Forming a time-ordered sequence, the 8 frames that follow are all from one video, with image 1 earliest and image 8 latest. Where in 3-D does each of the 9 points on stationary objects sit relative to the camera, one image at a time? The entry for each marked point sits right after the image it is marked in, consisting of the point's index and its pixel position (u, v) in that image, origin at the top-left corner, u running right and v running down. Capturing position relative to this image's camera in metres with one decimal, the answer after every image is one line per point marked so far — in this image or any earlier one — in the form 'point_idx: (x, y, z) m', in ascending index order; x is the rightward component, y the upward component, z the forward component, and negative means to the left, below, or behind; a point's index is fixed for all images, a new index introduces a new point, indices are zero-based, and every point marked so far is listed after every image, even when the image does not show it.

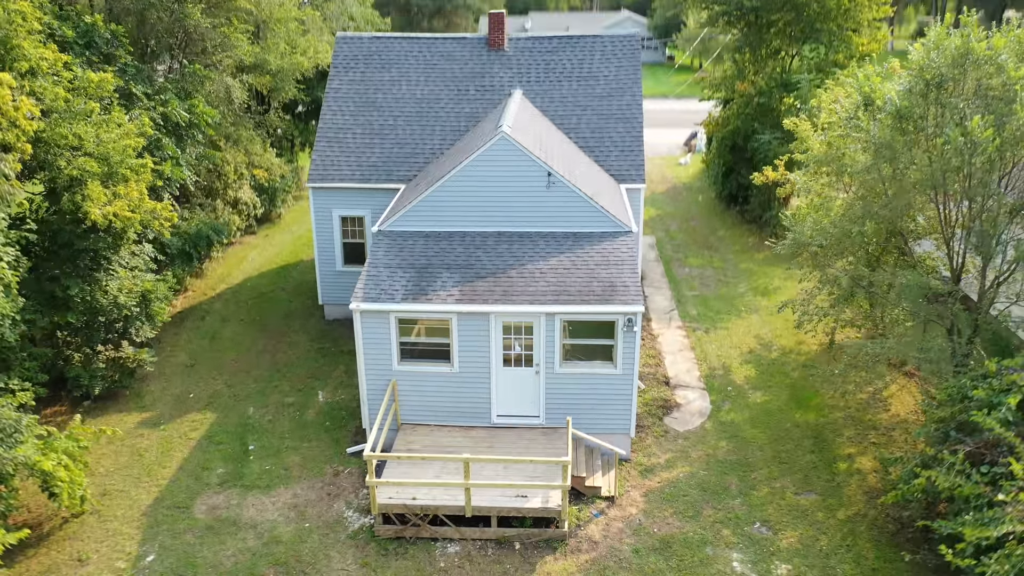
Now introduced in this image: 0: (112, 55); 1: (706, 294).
0: (-7.0, +4.0, +14.4) m
1: (+4.5, -0.1, +19.0) m
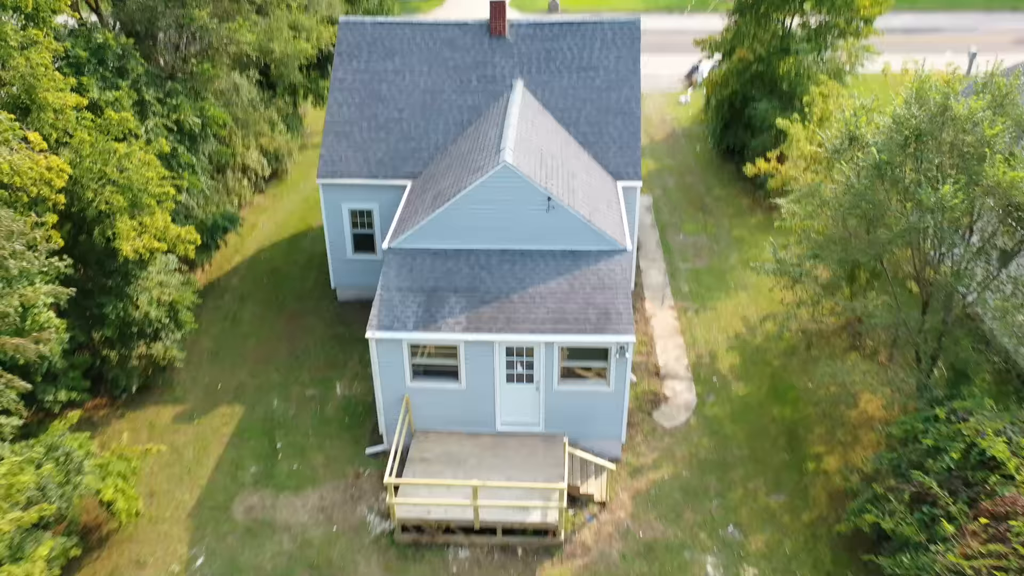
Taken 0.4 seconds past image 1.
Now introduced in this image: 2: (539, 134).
0: (-6.9, +4.0, +14.8) m
1: (+4.5, +0.5, +20.0) m
2: (+0.5, +3.0, +15.5) m
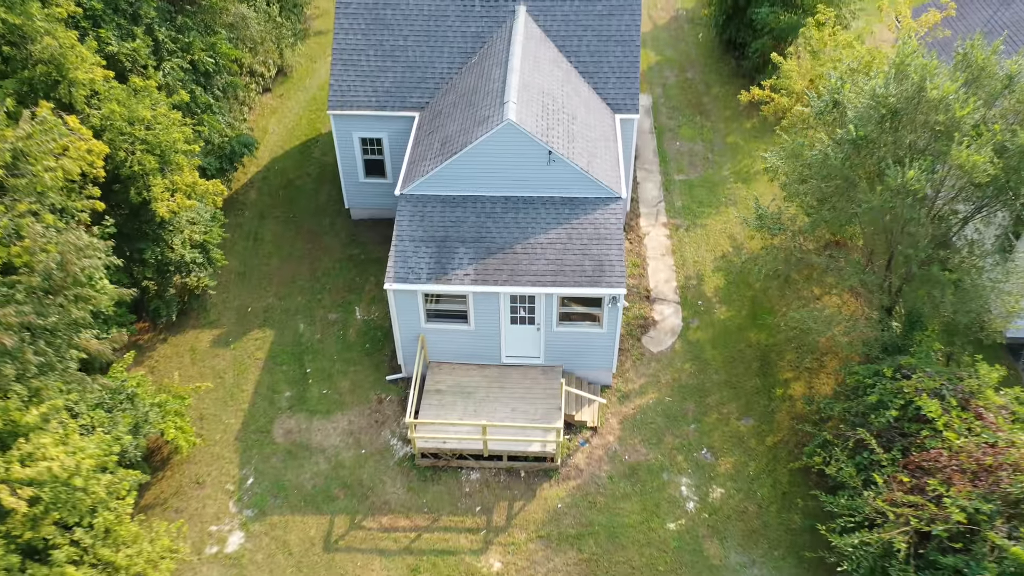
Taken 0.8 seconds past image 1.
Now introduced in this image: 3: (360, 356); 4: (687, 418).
0: (-6.9, +5.0, +15.2) m
1: (+4.6, +2.8, +20.9) m
2: (+0.6, +4.2, +16.1) m
3: (-3.0, -1.3, +16.3) m
4: (+3.2, -2.3, +15.0) m
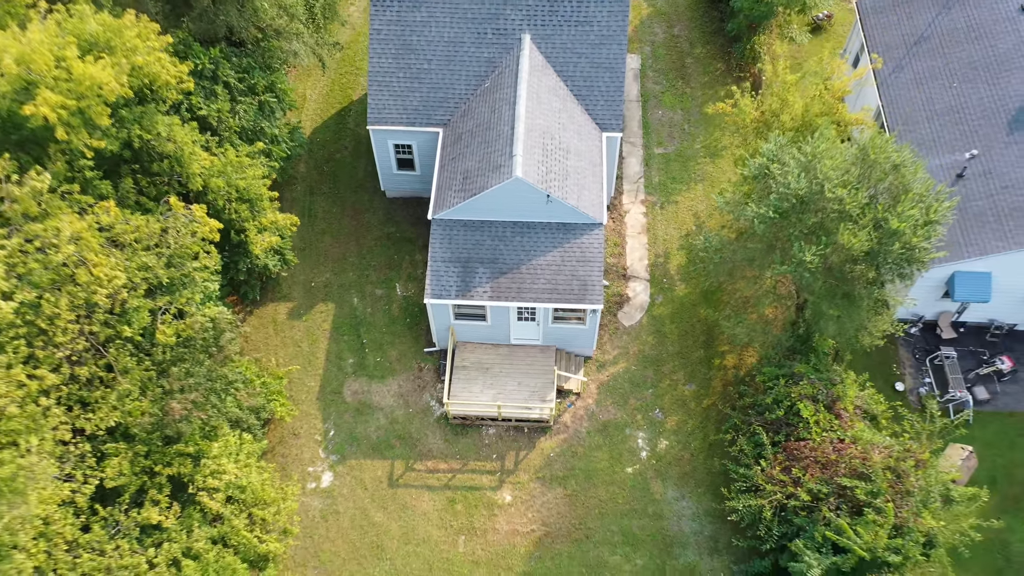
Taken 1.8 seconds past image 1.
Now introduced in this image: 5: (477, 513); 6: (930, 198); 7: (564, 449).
0: (-6.7, +4.9, +18.8) m
1: (+4.7, +4.1, +24.9) m
2: (+0.7, +4.3, +19.8) m
3: (-2.8, -1.0, +21.4) m
4: (+3.3, -2.3, +20.4) m
5: (-0.8, -5.0, +18.7) m
6: (+8.5, +1.8, +17.0) m
7: (+1.2, -3.8, +19.5) m
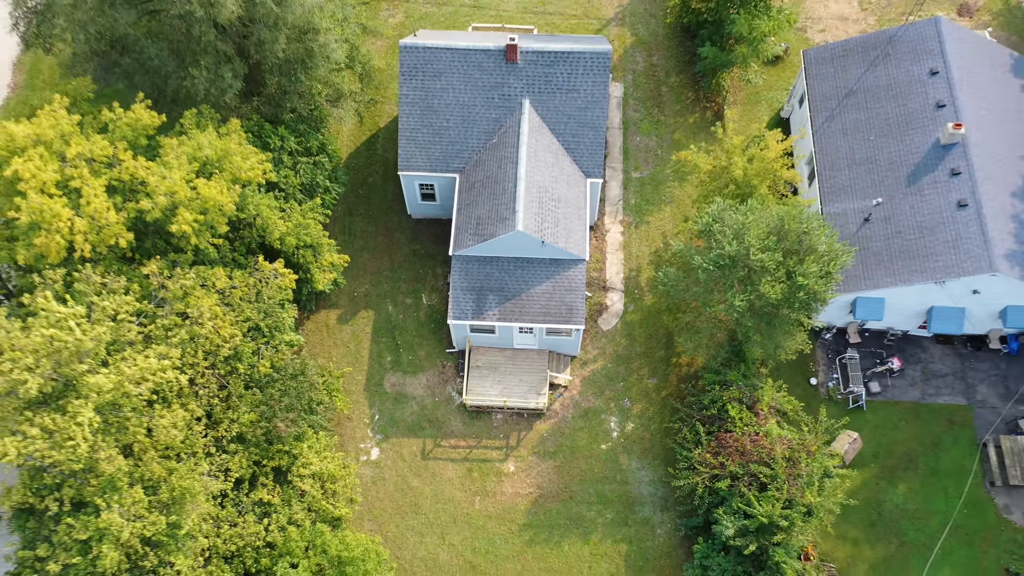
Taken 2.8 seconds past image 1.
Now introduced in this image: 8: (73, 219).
0: (-6.6, +4.1, +23.9) m
1: (+4.8, +4.1, +30.1) m
2: (+0.8, +3.7, +25.0) m
3: (-2.7, -1.4, +27.2) m
4: (+3.4, -2.9, +26.3) m
5: (-0.7, -5.7, +24.9) m
6: (+8.6, +0.9, +22.4) m
7: (+1.3, -4.4, +25.6) m
8: (-9.6, +1.5, +18.2) m
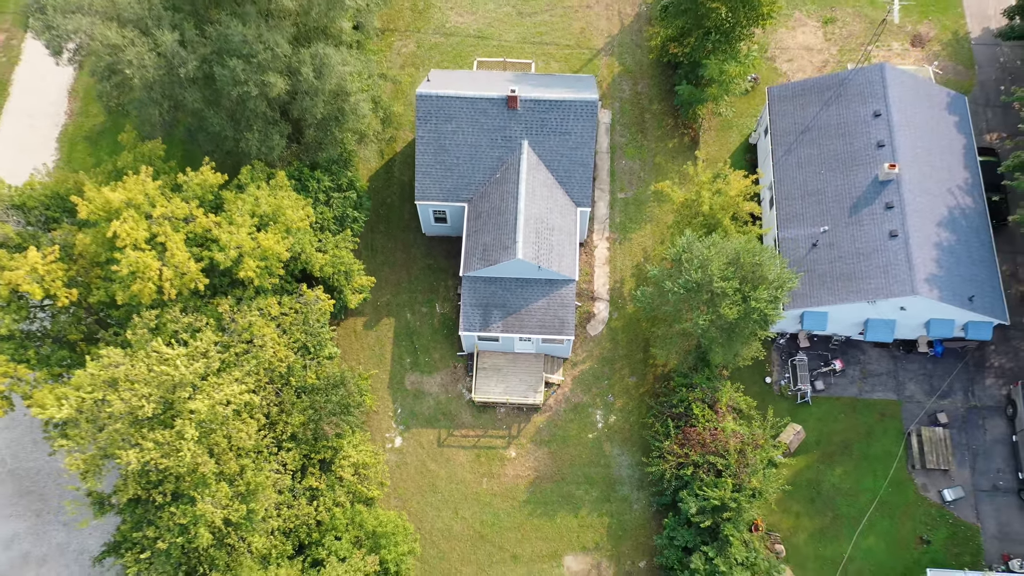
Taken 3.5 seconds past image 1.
0: (-6.6, +3.5, +28.2) m
1: (+4.8, +3.8, +34.4) m
2: (+0.8, +3.1, +29.4) m
3: (-2.7, -1.9, +31.8) m
4: (+3.4, -3.3, +31.0) m
5: (-0.6, -6.3, +29.8) m
6: (+8.7, +0.2, +27.0) m
7: (+1.4, -4.9, +30.4) m
8: (-9.6, +0.5, +22.7) m
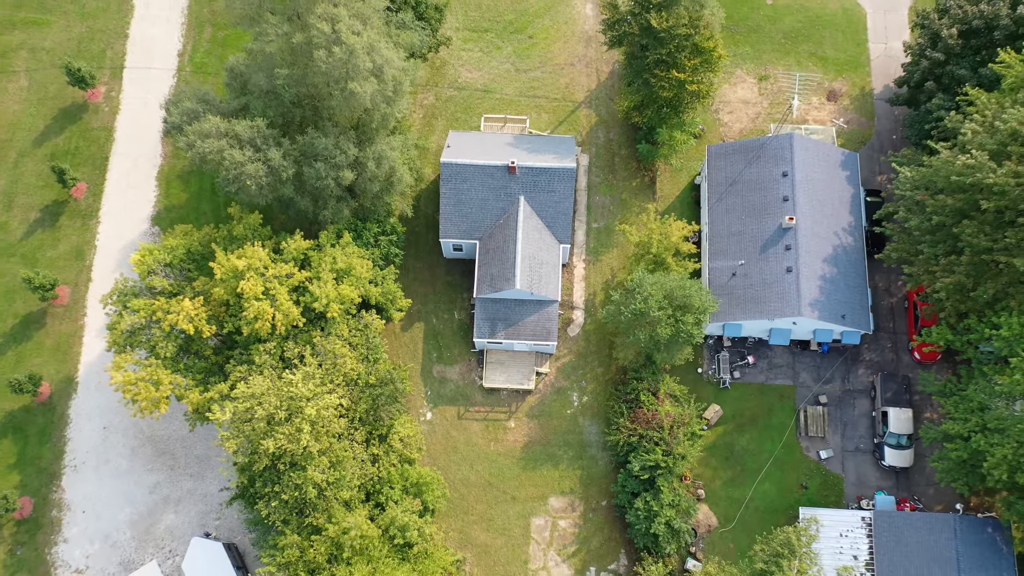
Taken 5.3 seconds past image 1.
0: (-6.6, +2.4, +38.7) m
1: (+4.8, +3.4, +44.8) m
2: (+0.8, +2.2, +39.9) m
3: (-2.7, -2.5, +42.8) m
4: (+3.4, -4.1, +42.2) m
5: (-0.6, -7.1, +41.2) m
6: (+8.7, -0.9, +37.8) m
7: (+1.3, -5.7, +41.7) m
8: (-9.6, -1.1, +33.5) m
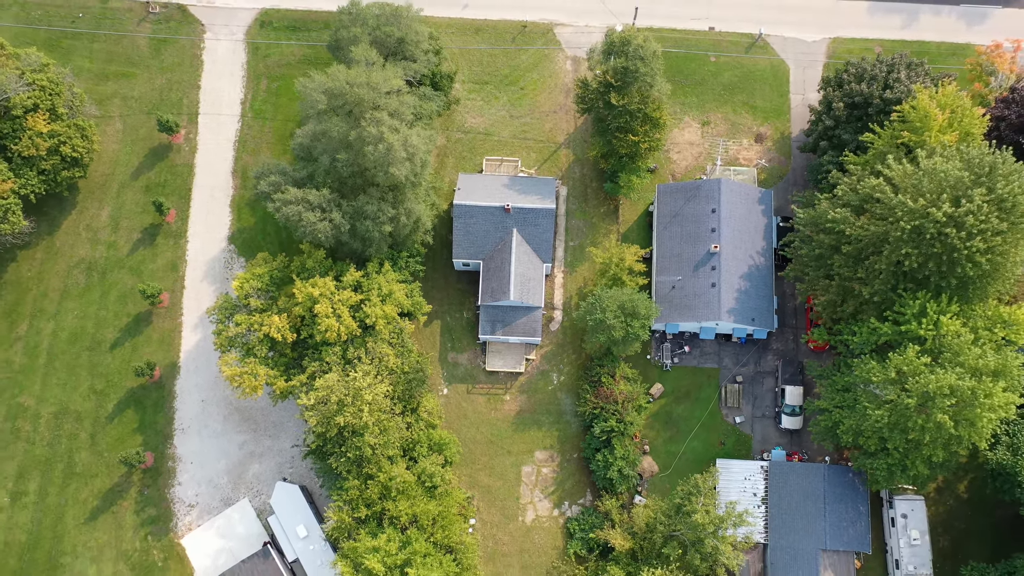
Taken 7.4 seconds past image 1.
0: (-6.9, +1.7, +52.0) m
1: (+4.5, +3.1, +58.1) m
2: (+0.5, +1.5, +53.3) m
3: (-3.0, -3.0, +56.5) m
4: (+3.1, -4.5, +56.0) m
5: (-0.9, -7.7, +55.3) m
6: (+8.4, -1.7, +51.5) m
7: (+1.0, -6.2, +55.7) m
8: (-9.8, -2.2, +47.1) m
